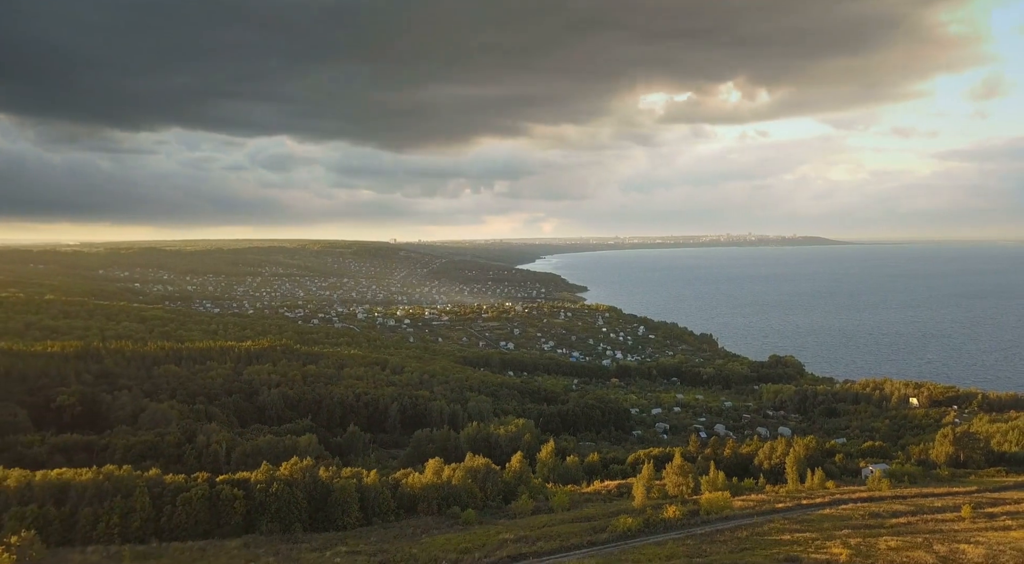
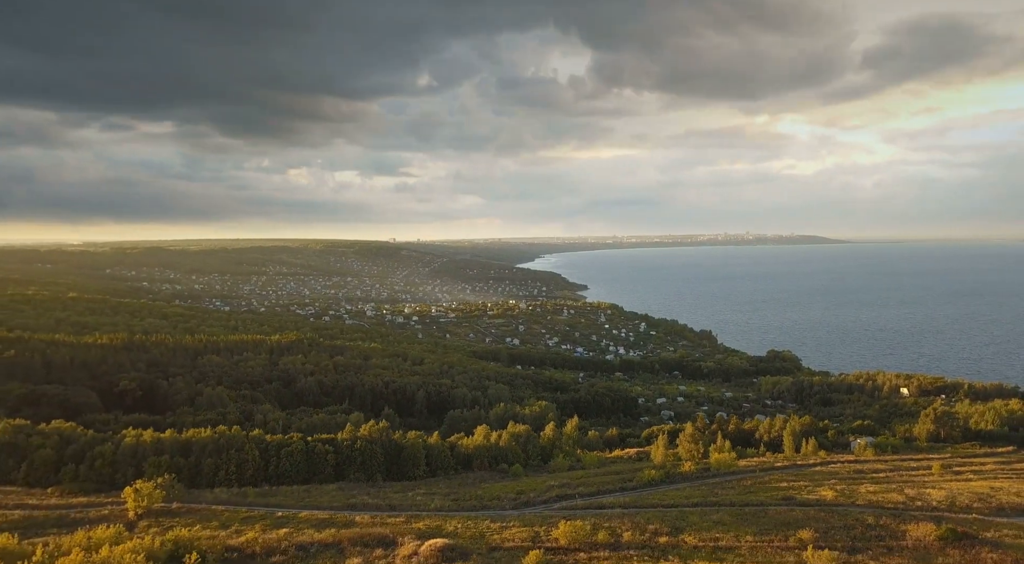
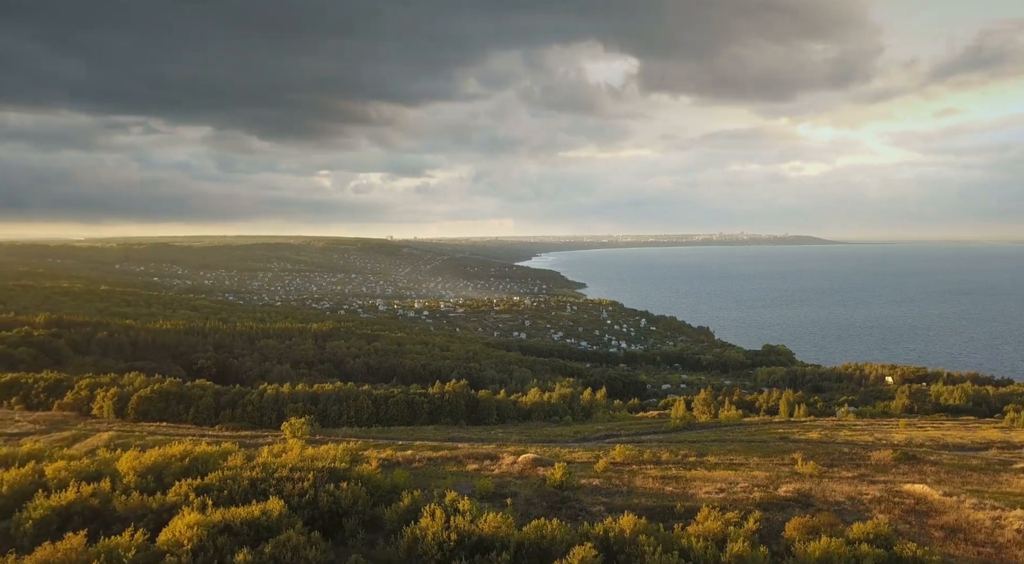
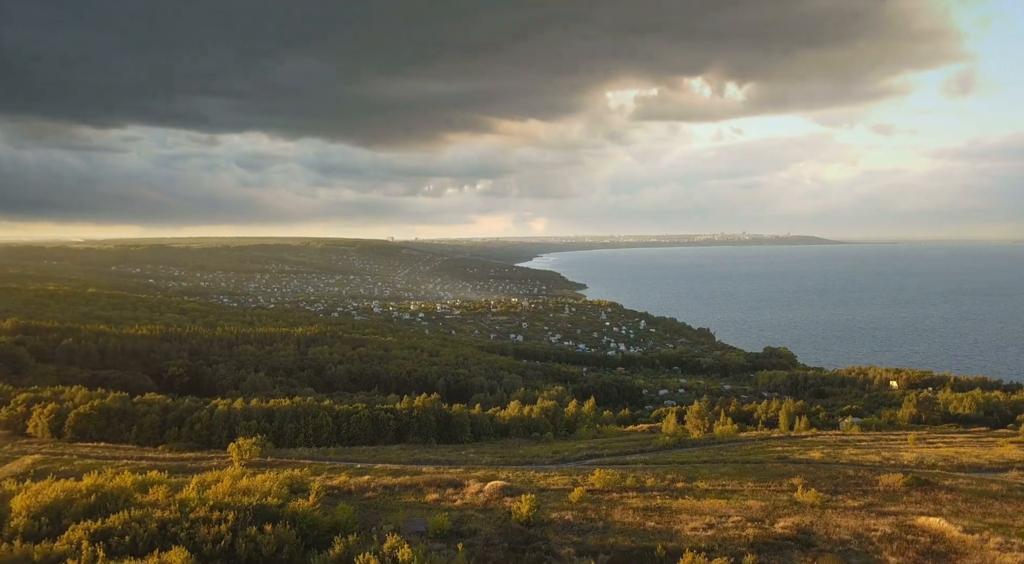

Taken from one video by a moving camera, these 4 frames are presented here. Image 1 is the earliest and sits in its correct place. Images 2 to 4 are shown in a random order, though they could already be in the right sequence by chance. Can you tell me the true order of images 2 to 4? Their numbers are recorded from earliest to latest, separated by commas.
2, 4, 3
